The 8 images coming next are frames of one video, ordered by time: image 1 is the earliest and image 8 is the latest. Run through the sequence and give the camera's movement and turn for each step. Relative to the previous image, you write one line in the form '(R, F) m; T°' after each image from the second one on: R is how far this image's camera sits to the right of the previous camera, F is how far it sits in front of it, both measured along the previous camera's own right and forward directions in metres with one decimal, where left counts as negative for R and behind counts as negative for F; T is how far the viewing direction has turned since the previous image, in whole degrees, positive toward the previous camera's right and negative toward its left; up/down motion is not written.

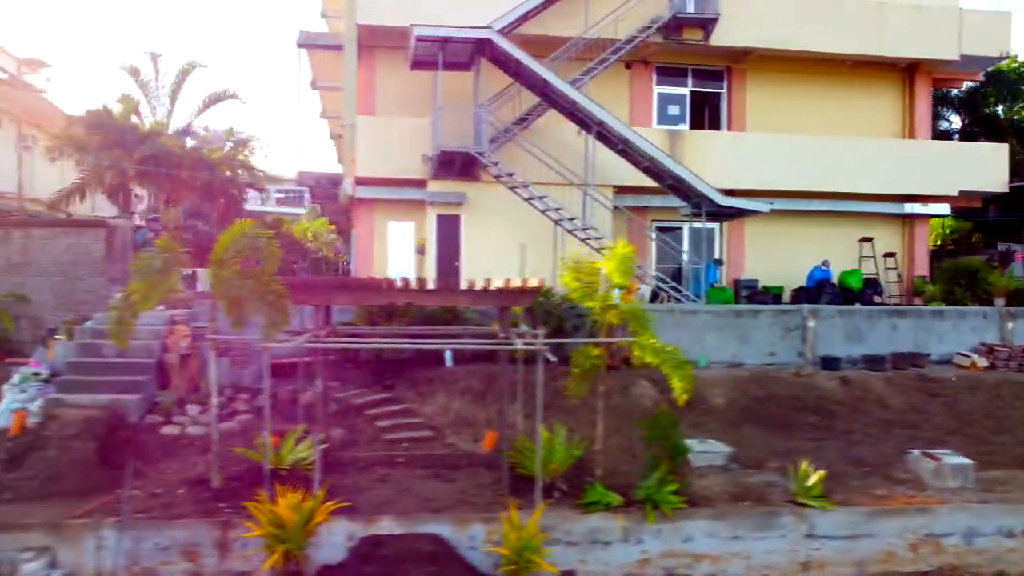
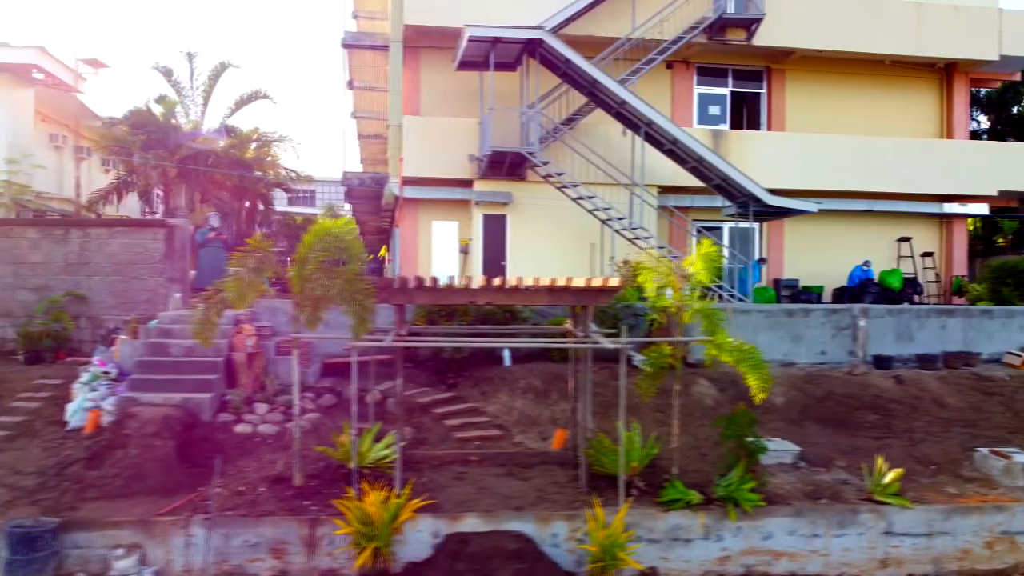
(-0.6, -0.1) m; 0°
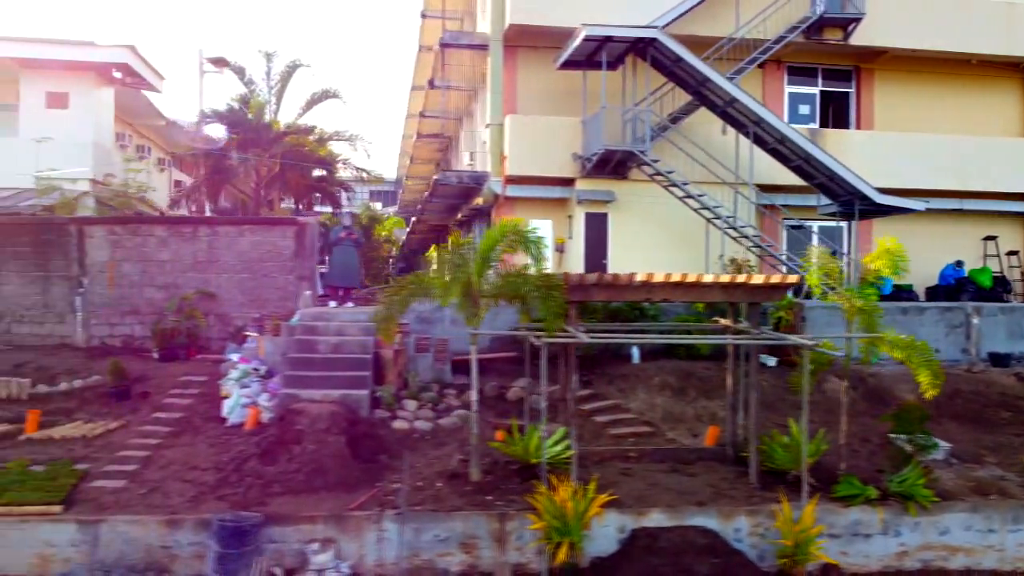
(-1.4, -0.1) m; 0°
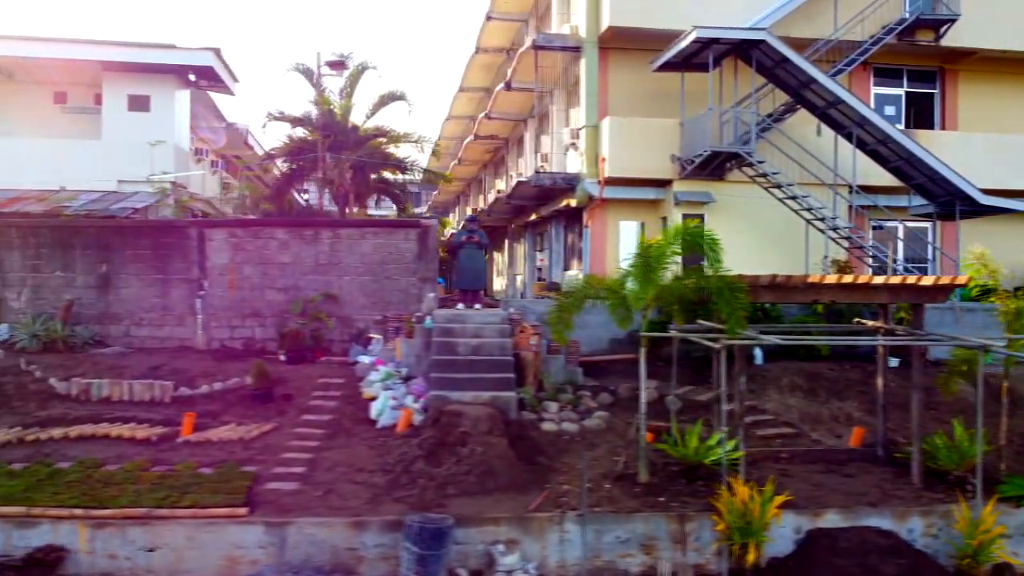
(-1.3, 0.0) m; 0°
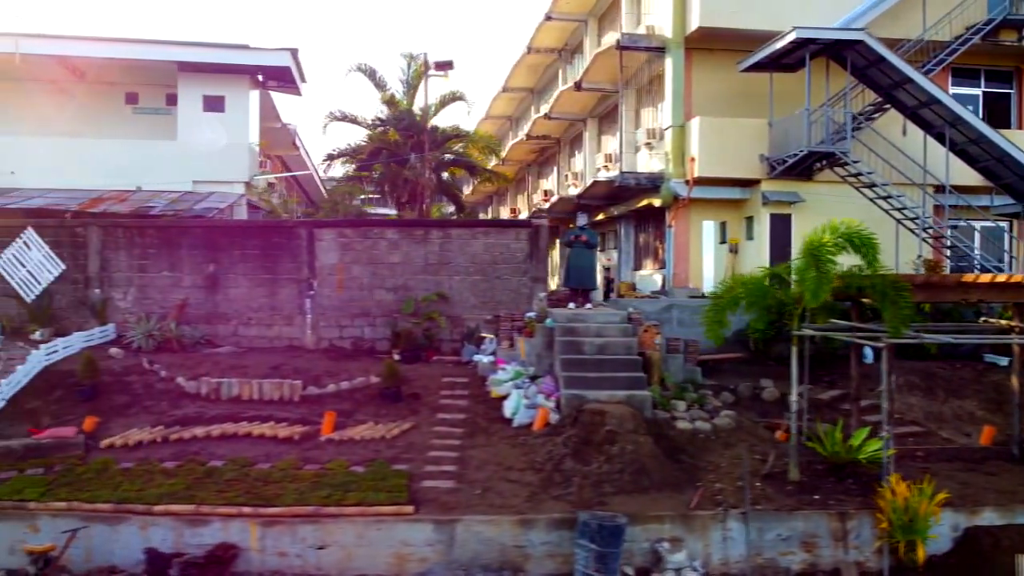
(-1.2, 0.0) m; 0°
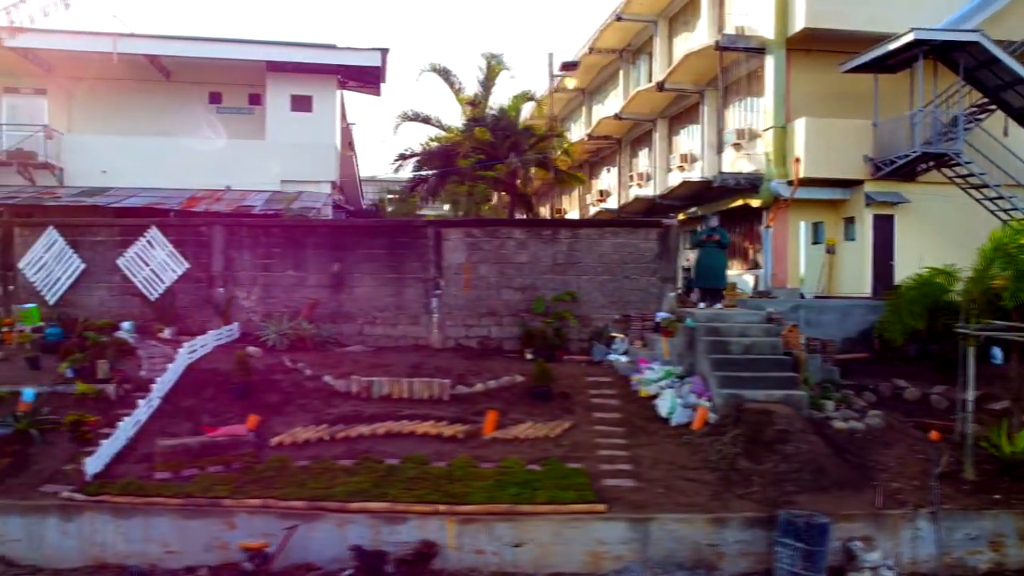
(-1.4, 0.0) m; 0°
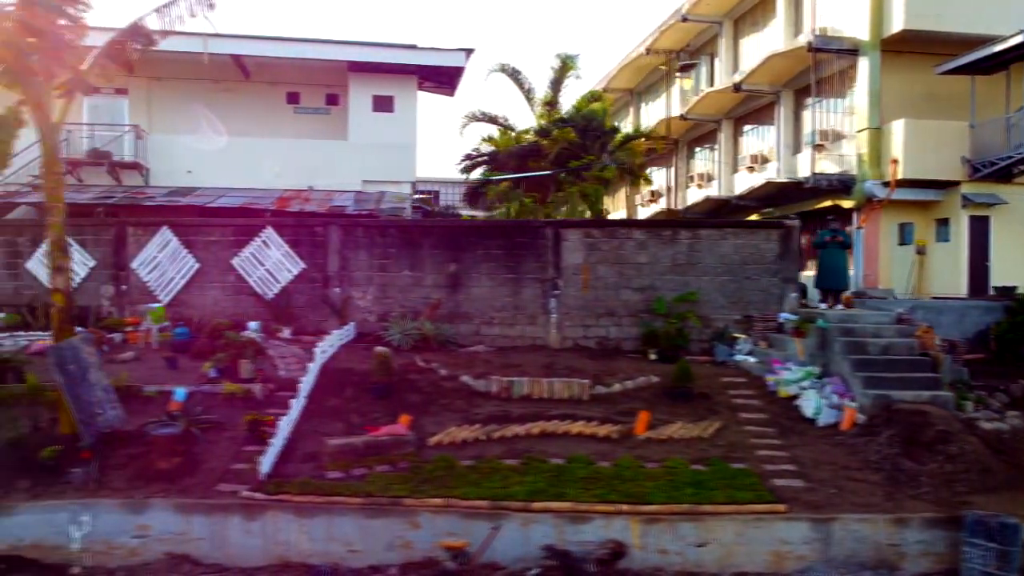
(-1.4, 0.0) m; 0°
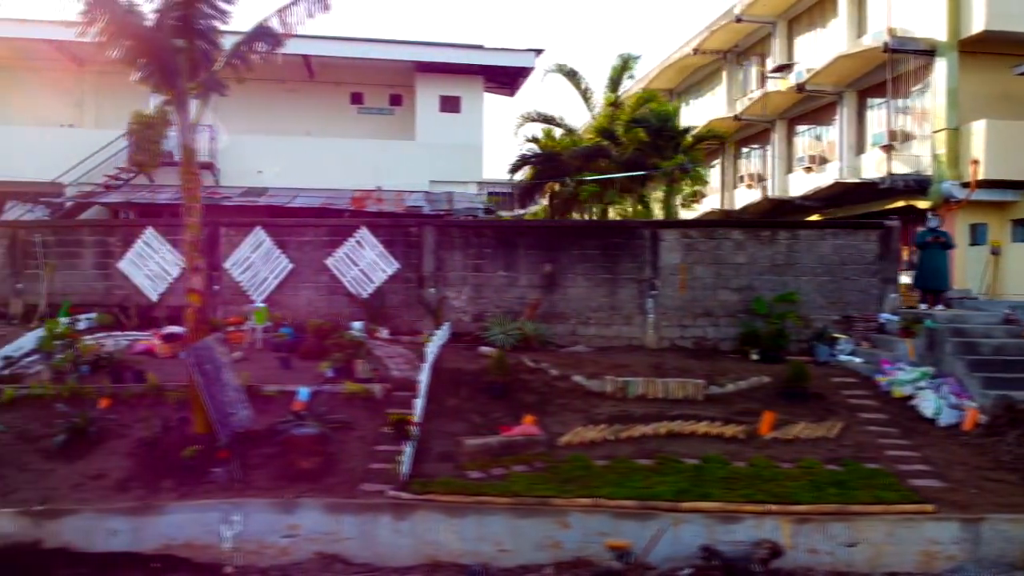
(-1.1, 0.0) m; 0°
